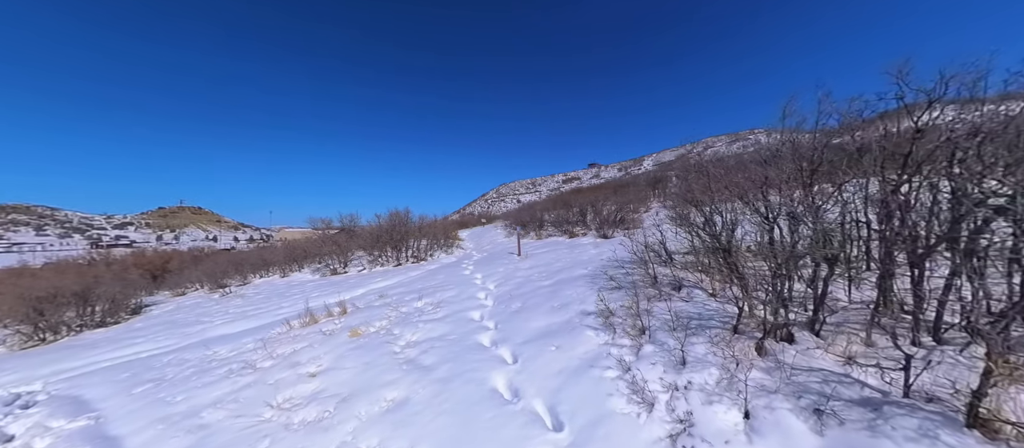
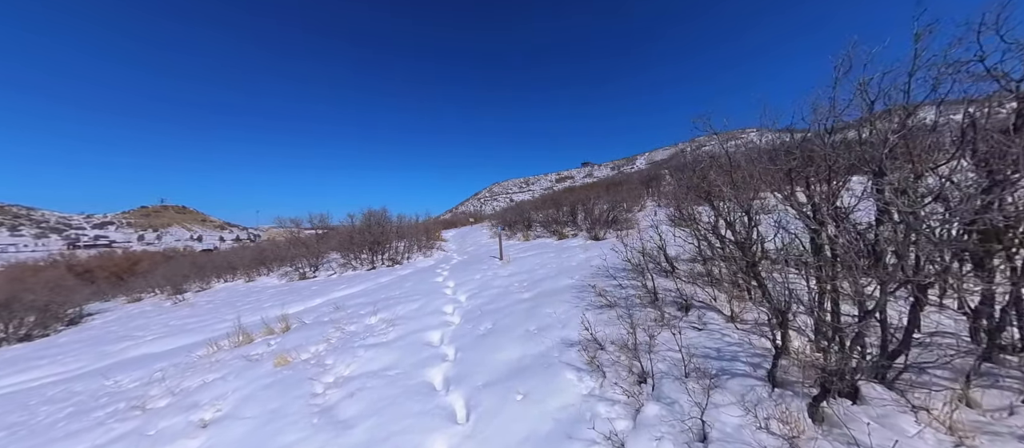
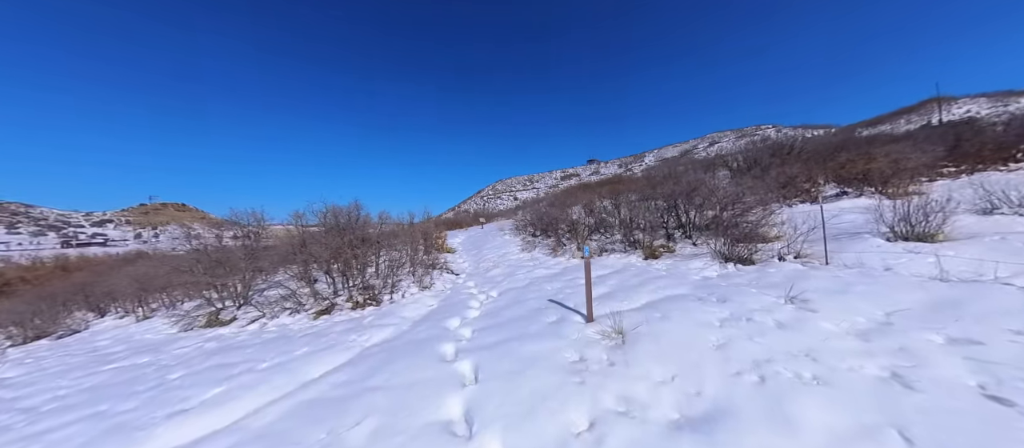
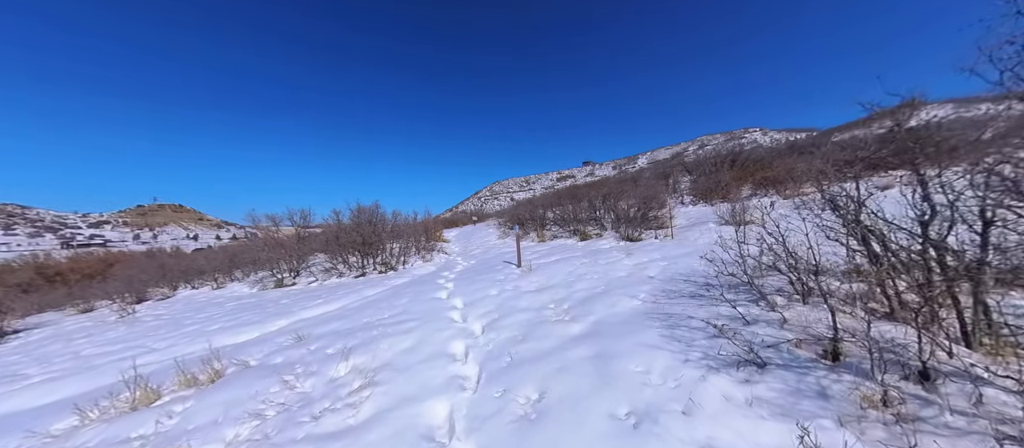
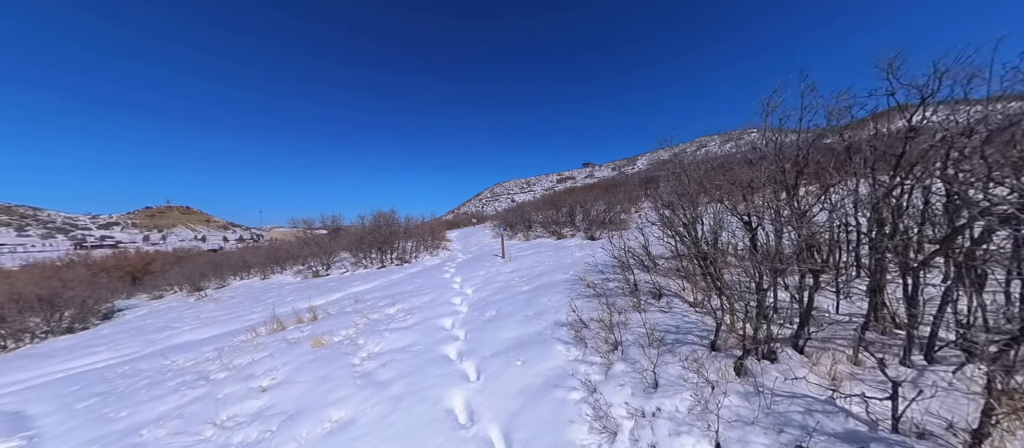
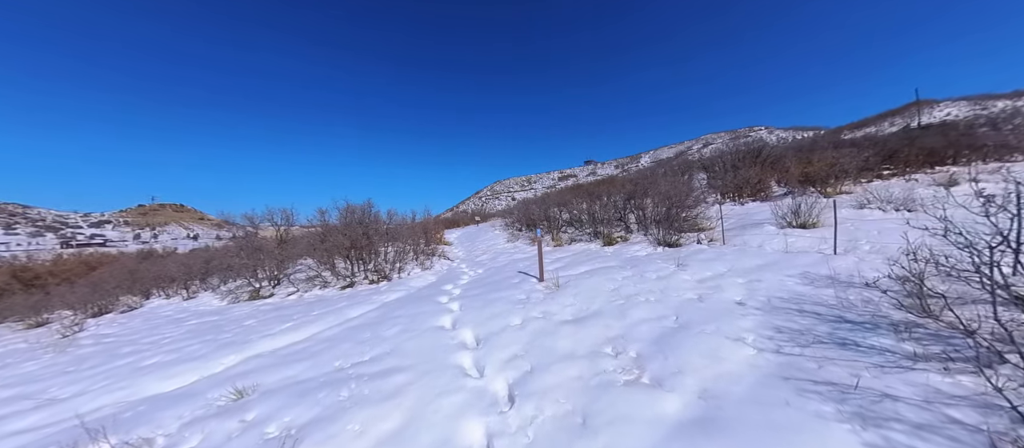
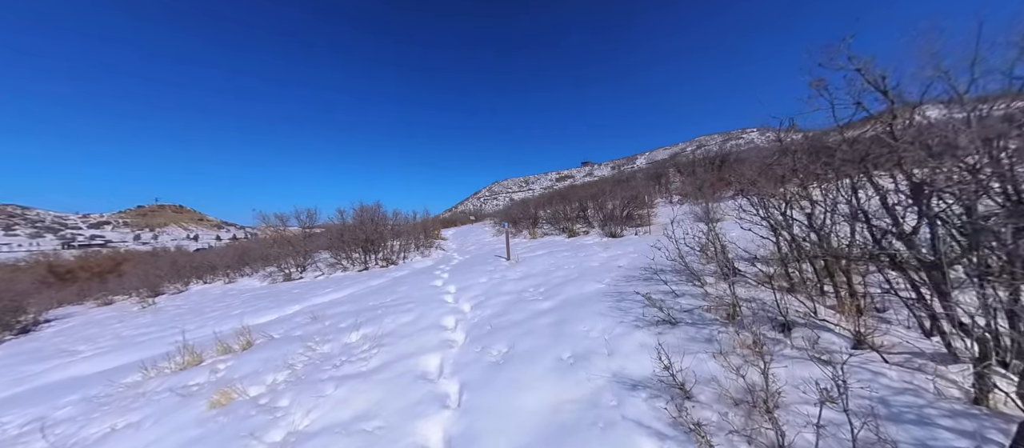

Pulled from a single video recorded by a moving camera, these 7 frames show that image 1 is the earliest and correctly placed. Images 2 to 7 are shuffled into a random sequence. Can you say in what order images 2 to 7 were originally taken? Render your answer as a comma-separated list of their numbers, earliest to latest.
5, 2, 7, 4, 6, 3
